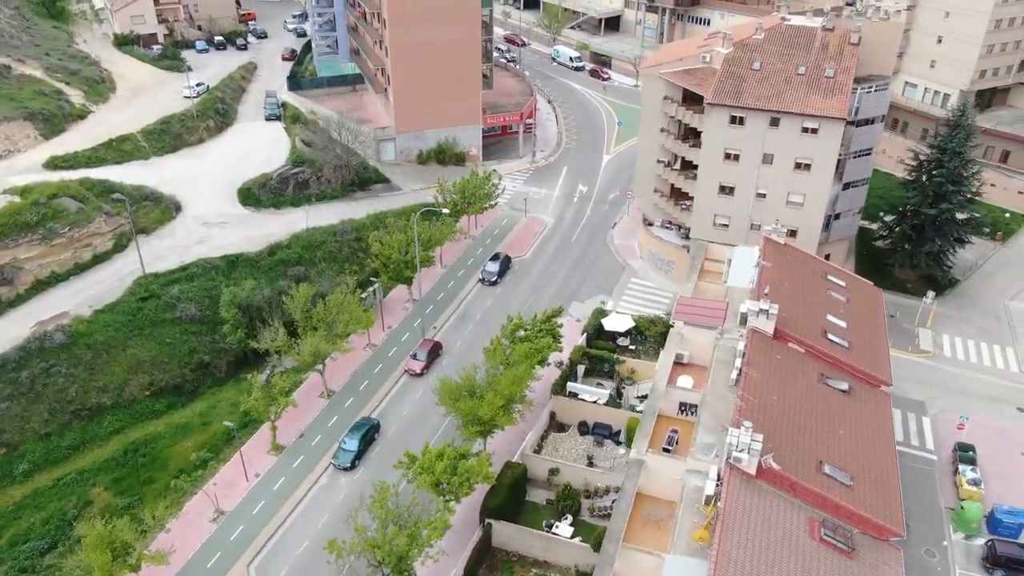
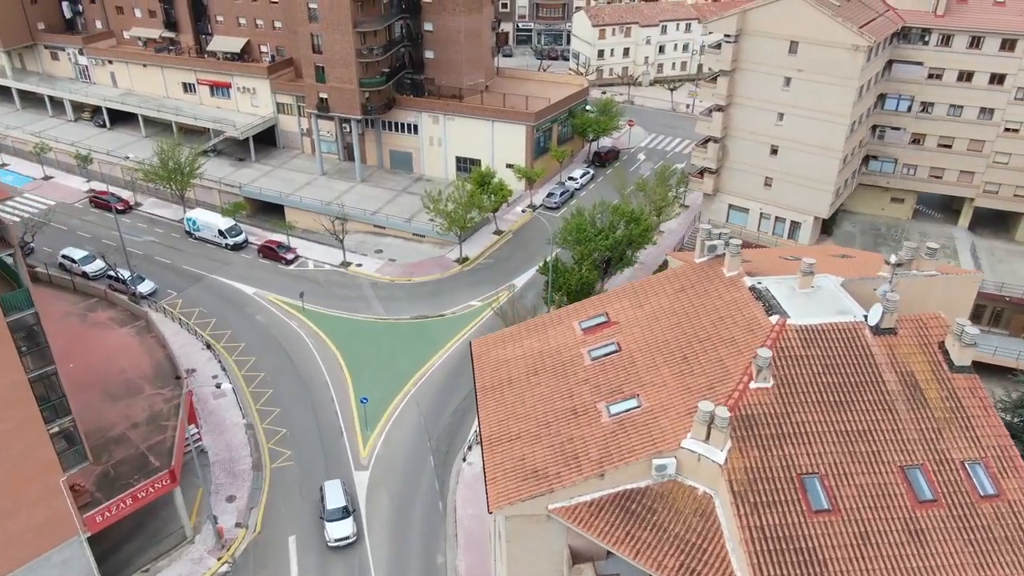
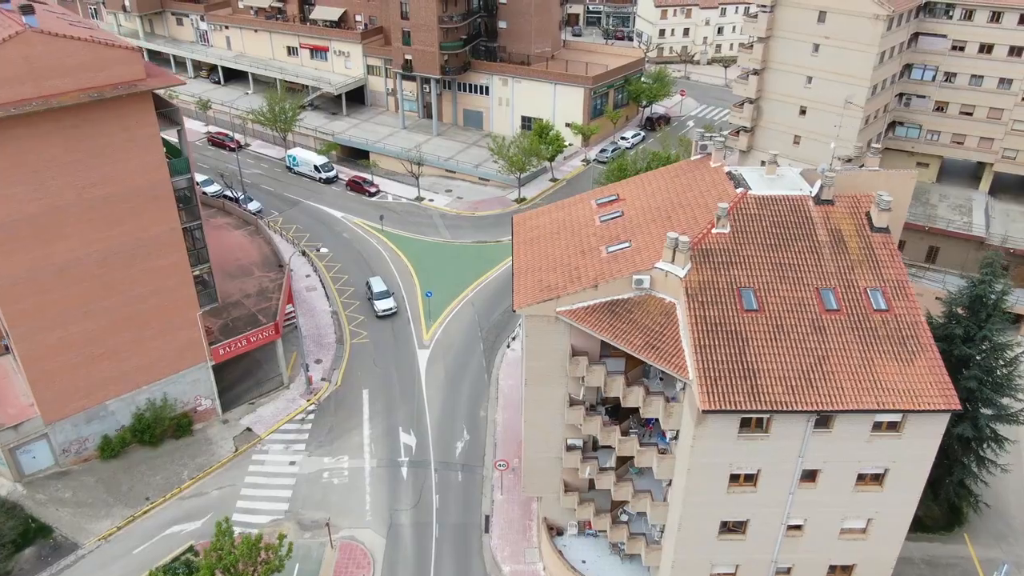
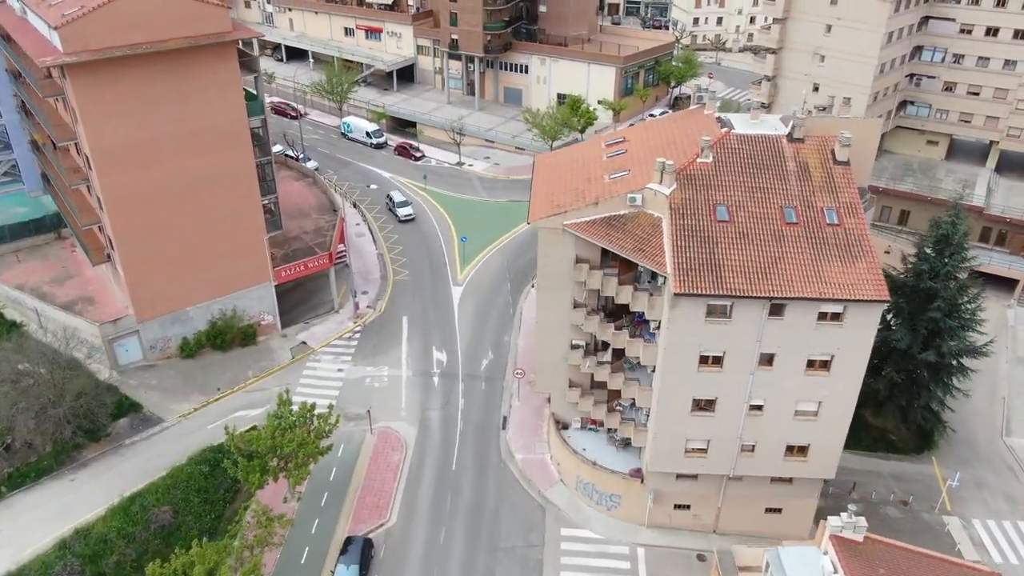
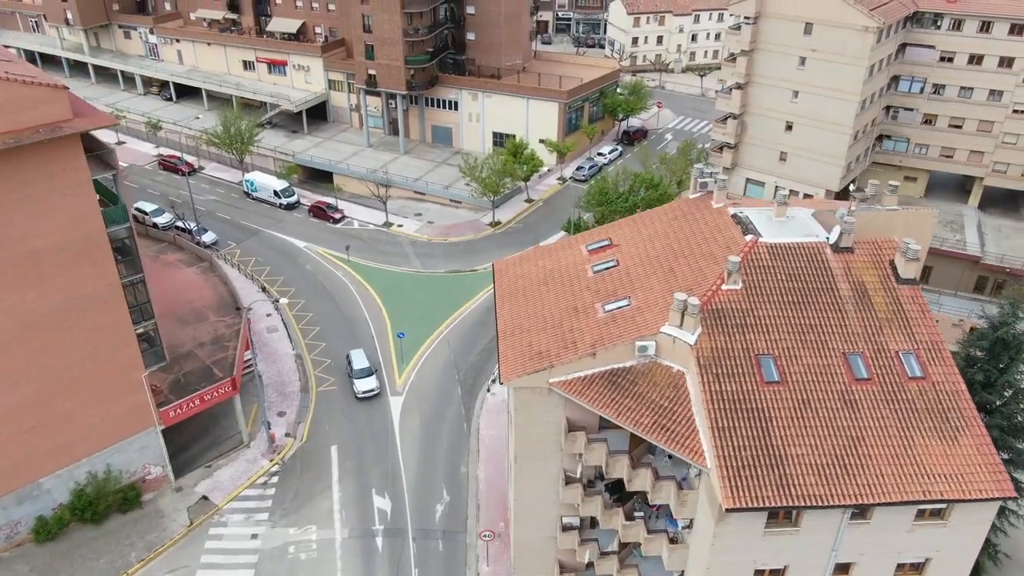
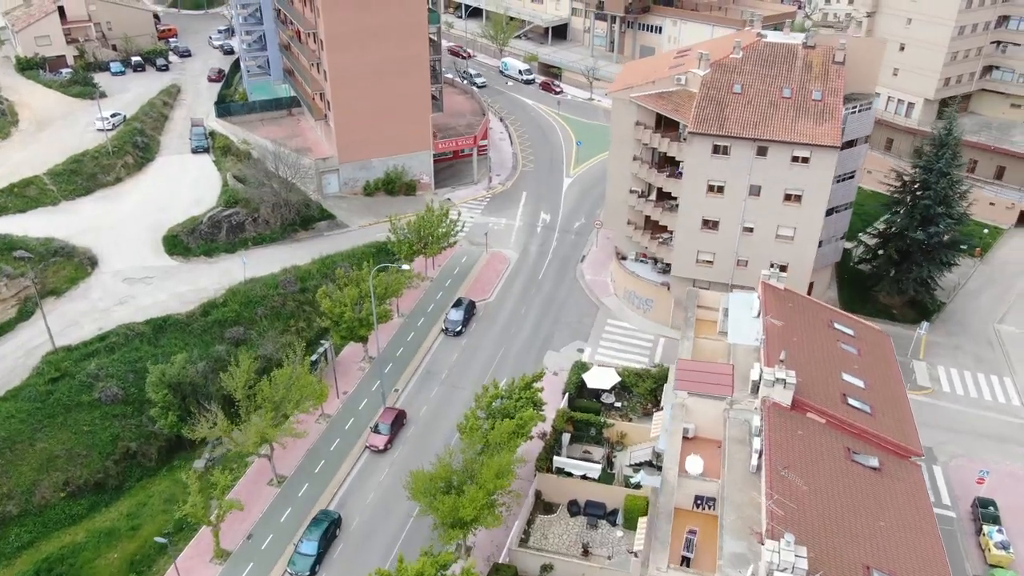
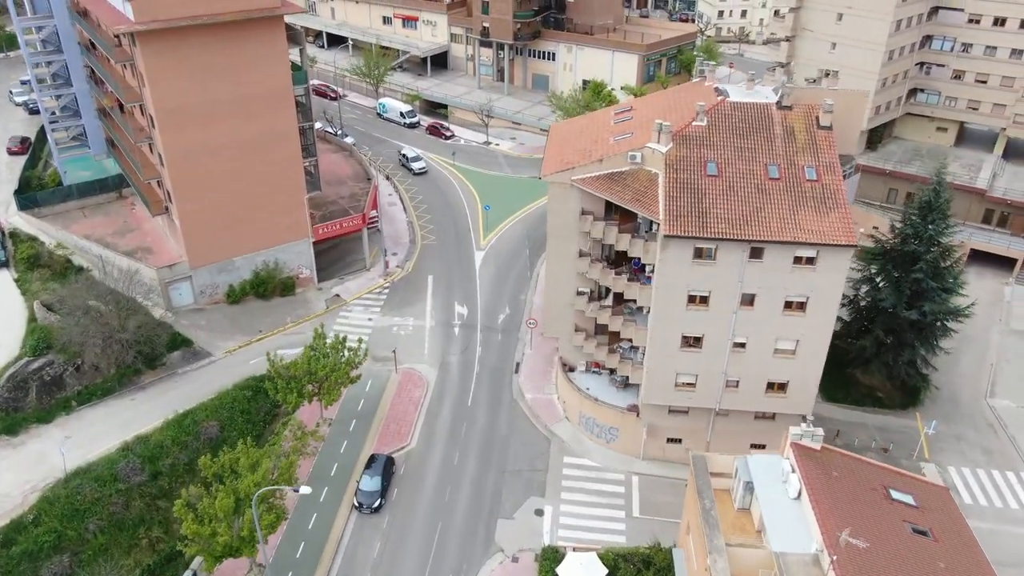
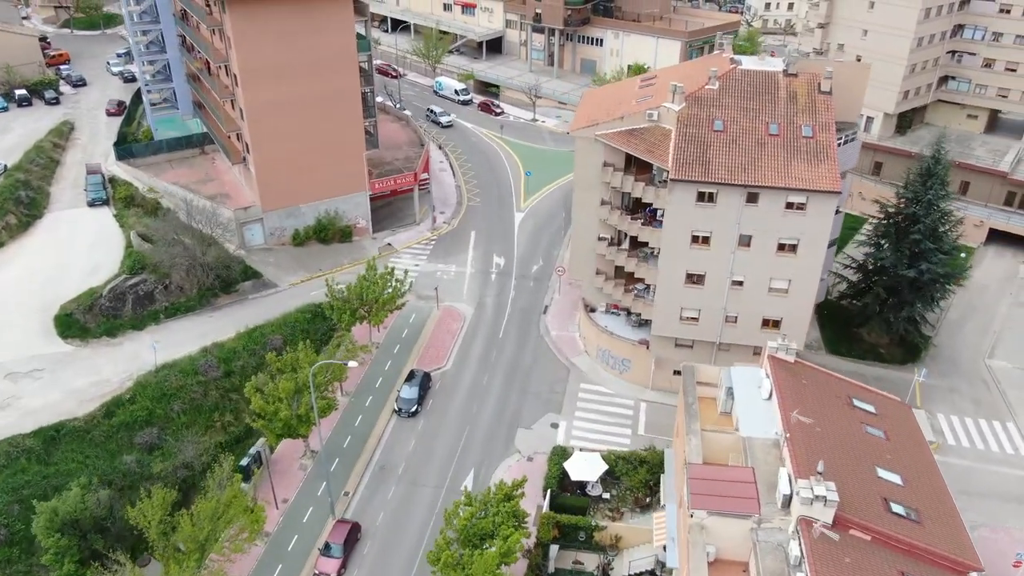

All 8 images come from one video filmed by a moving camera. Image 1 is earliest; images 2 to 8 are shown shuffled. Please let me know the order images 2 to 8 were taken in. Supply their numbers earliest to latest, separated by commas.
6, 8, 7, 4, 3, 5, 2
